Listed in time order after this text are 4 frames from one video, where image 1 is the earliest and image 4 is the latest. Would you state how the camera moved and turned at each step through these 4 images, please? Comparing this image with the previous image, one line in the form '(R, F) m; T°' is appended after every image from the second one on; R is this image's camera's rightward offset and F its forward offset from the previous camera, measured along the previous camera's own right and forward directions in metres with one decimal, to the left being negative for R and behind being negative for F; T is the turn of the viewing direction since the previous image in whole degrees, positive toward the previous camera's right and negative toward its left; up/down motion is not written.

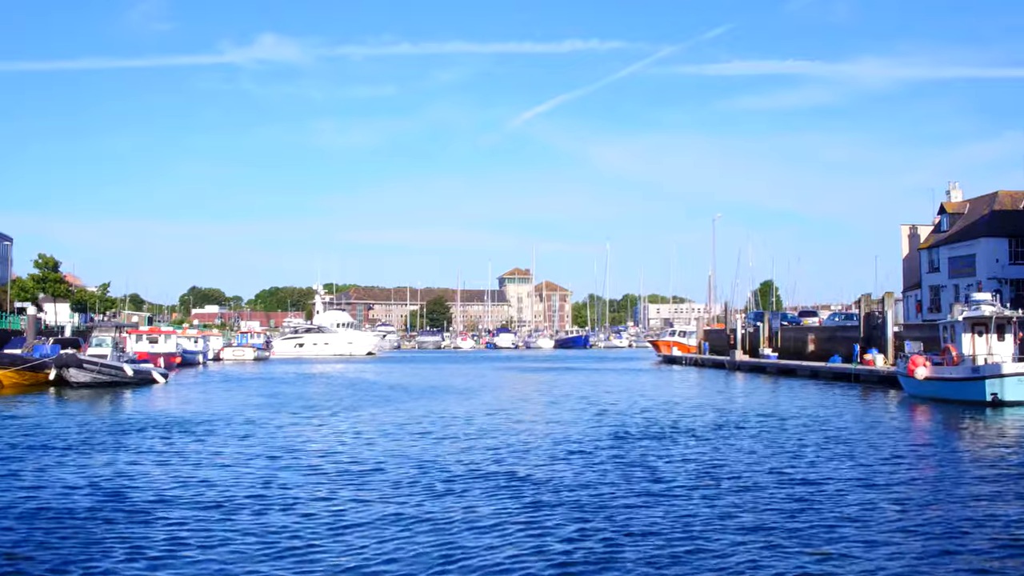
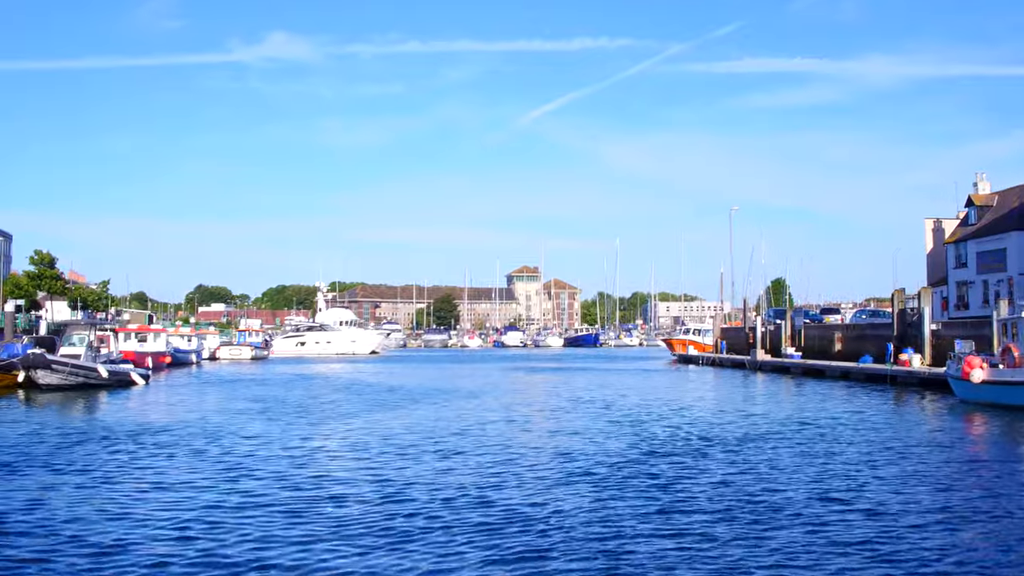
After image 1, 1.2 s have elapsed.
(0.0, +2.2) m; 0°
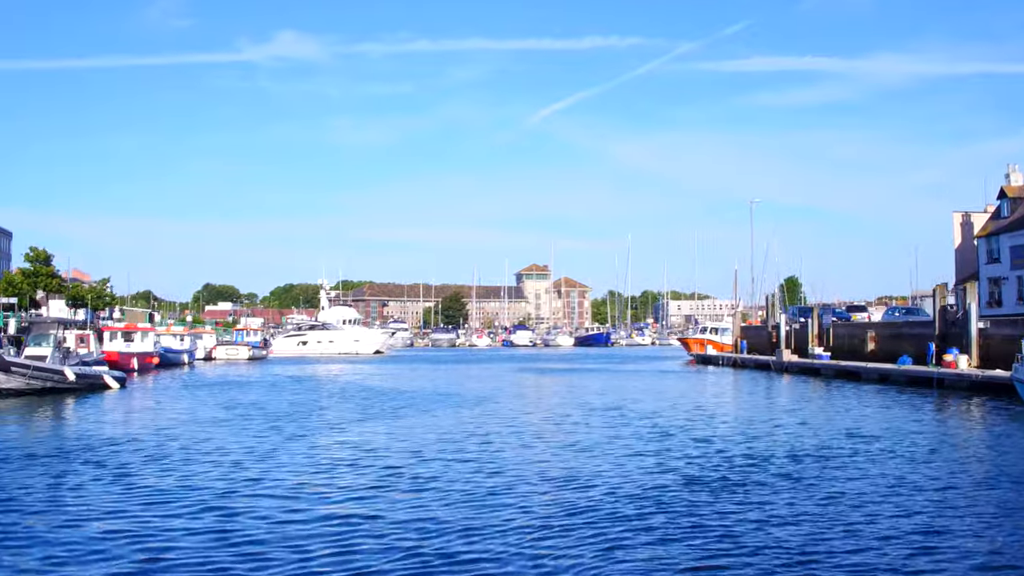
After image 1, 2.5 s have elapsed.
(0.0, +2.3) m; -1°
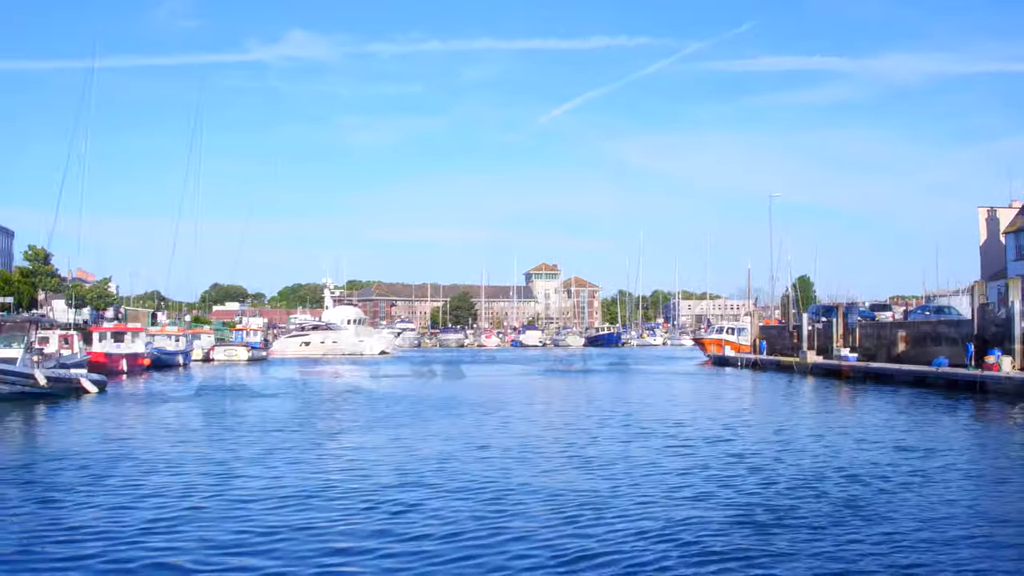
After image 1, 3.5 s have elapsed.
(0.0, +1.8) m; -1°
